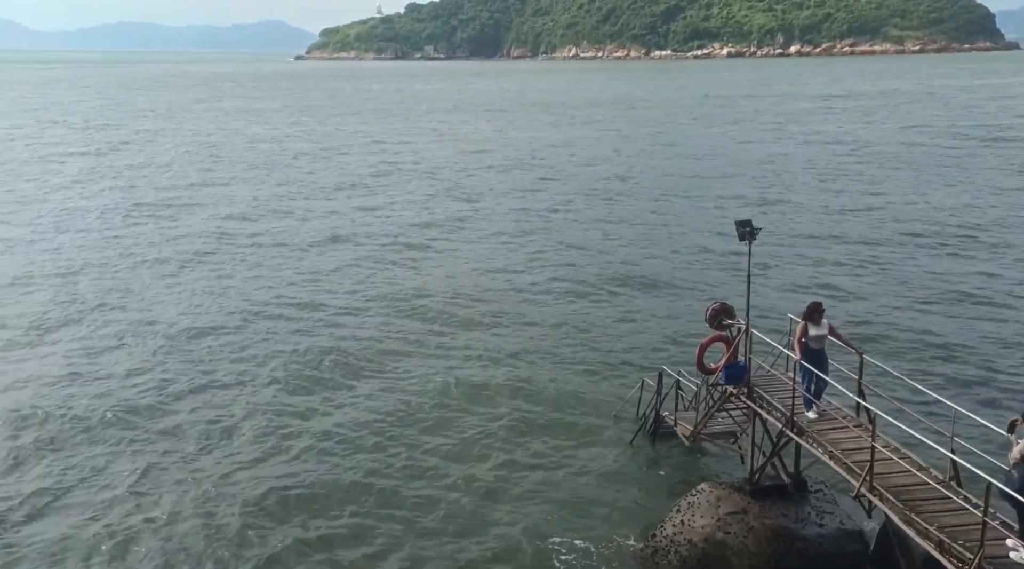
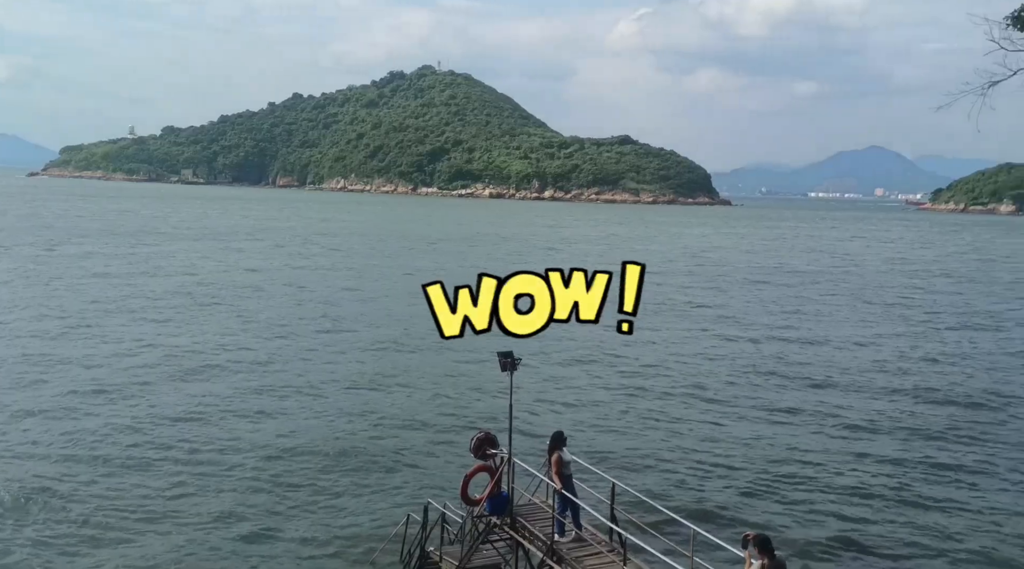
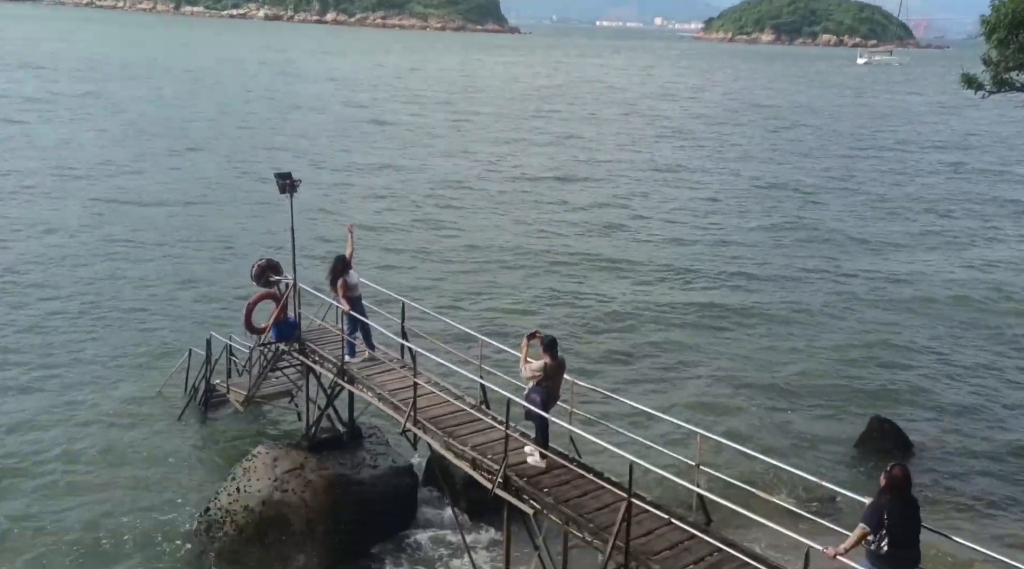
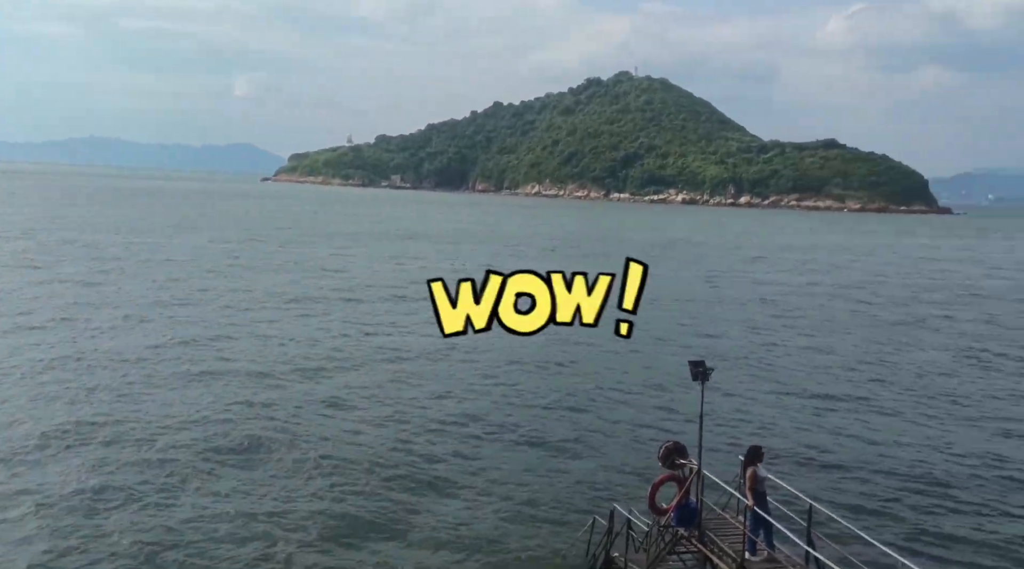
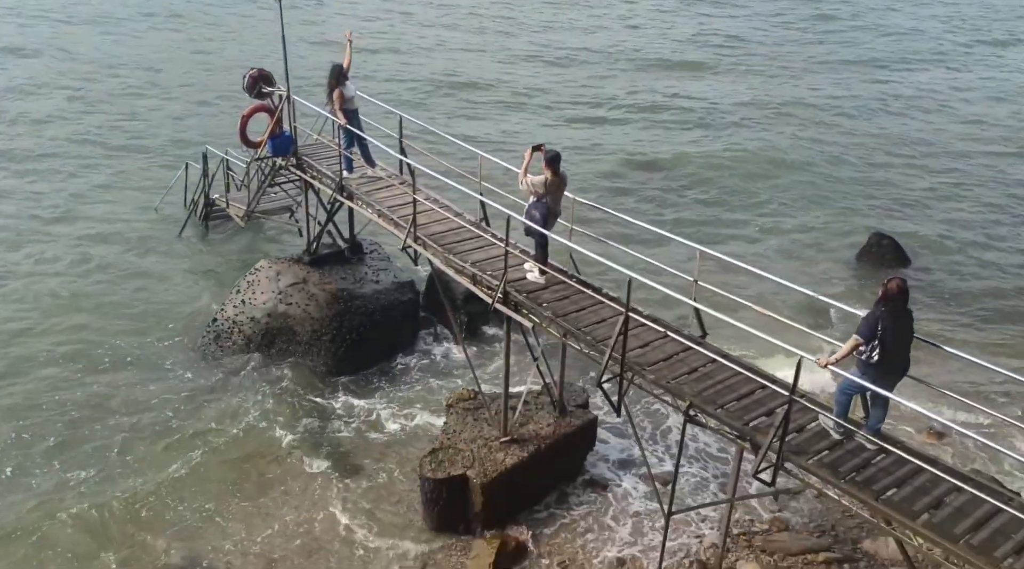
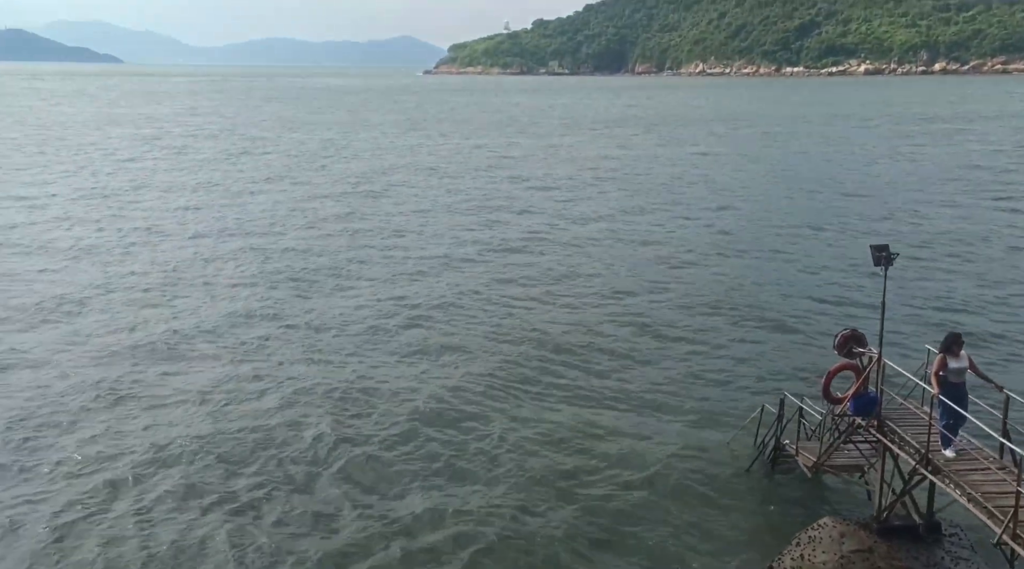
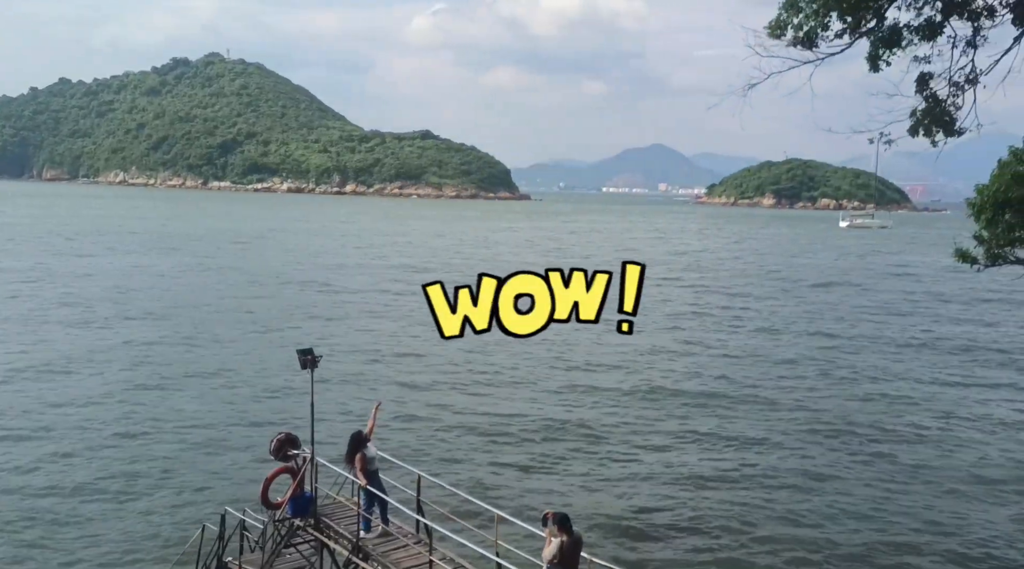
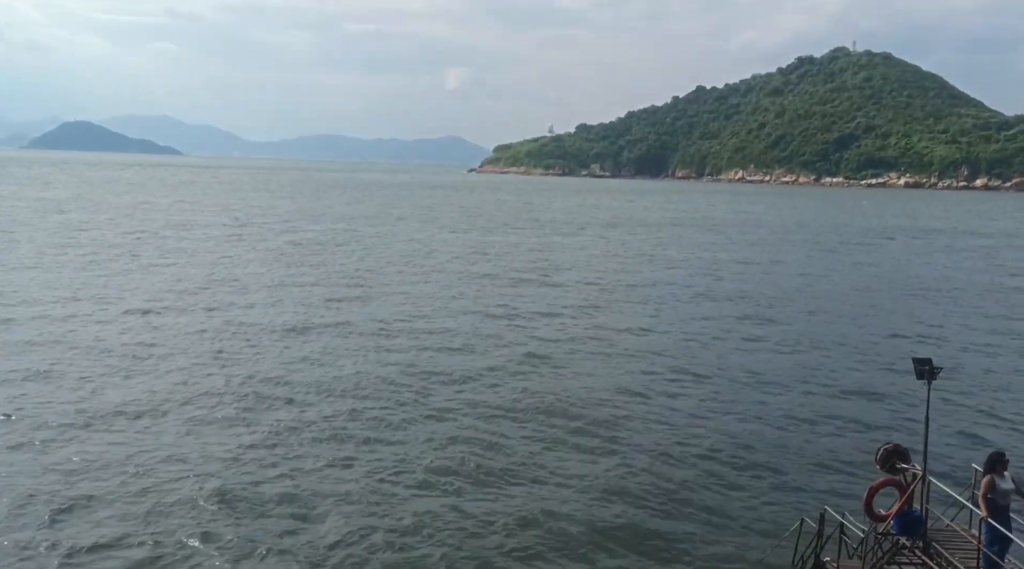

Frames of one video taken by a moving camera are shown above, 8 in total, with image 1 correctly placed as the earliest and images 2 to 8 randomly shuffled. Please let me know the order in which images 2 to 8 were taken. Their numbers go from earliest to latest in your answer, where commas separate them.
6, 8, 4, 2, 7, 3, 5
